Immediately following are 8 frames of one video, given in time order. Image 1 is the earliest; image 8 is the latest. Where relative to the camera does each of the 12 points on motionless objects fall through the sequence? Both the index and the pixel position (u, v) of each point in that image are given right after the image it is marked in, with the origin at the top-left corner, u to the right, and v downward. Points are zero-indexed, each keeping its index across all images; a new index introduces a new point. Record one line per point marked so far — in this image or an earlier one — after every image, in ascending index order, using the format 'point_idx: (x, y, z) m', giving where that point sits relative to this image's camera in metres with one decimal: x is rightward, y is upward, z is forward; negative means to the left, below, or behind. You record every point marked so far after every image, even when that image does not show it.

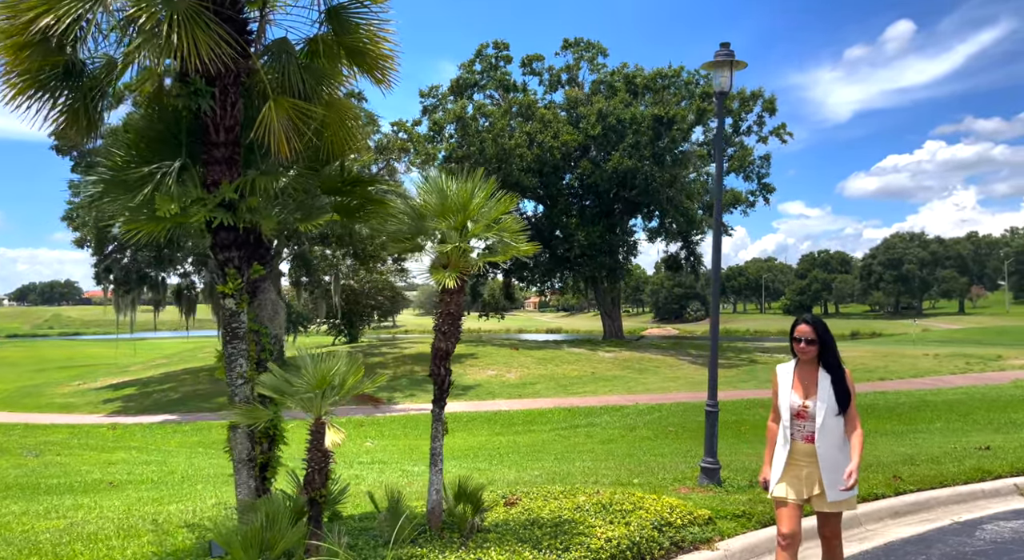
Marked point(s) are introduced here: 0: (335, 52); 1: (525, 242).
0: (-1.1, +1.5, +4.9) m
1: (+0.1, +0.2, +4.8) m
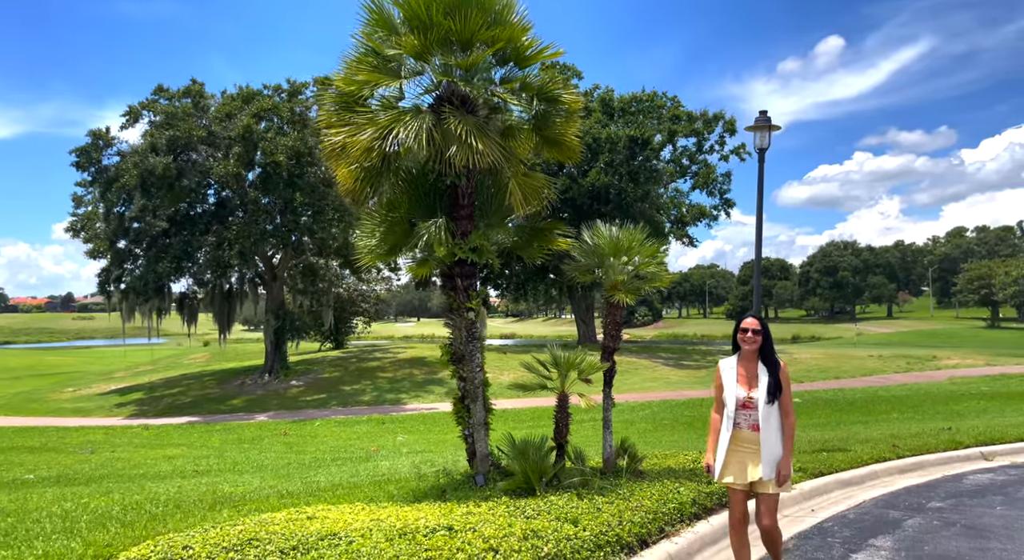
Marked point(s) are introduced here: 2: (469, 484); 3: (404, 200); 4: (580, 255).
0: (+0.3, +1.3, +6.8) m
1: (+1.5, 0.0, +6.9) m
2: (-0.4, -1.8, +6.5) m
3: (-1.0, +0.7, +6.6) m
4: (+0.7, +0.2, +7.0) m
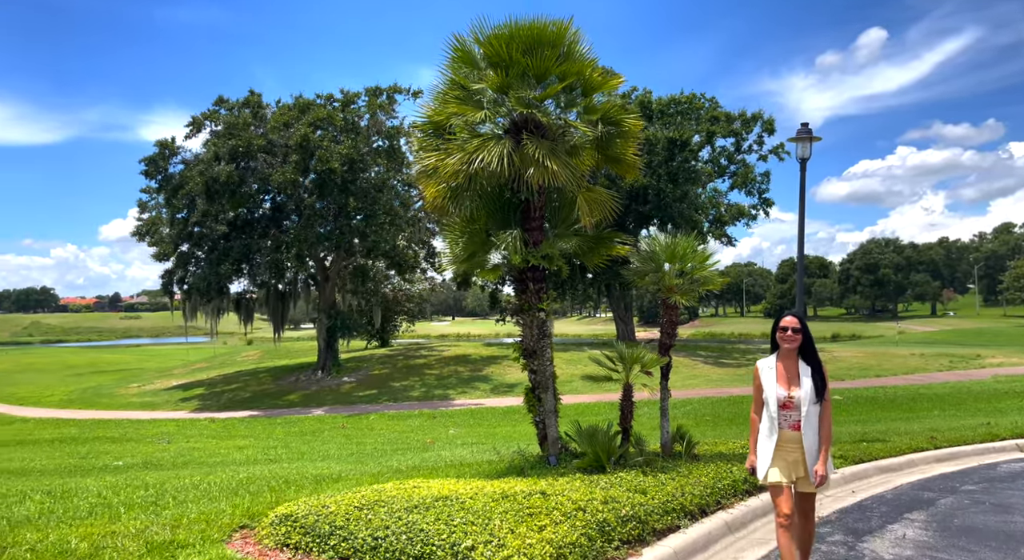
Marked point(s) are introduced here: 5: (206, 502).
0: (+1.0, +1.3, +7.6) m
1: (+2.2, 0.0, +7.6) m
2: (+0.3, -1.9, +7.3) m
3: (-0.3, +0.7, +7.4) m
4: (+1.4, +0.2, +7.8) m
5: (-2.7, -2.0, +6.4) m
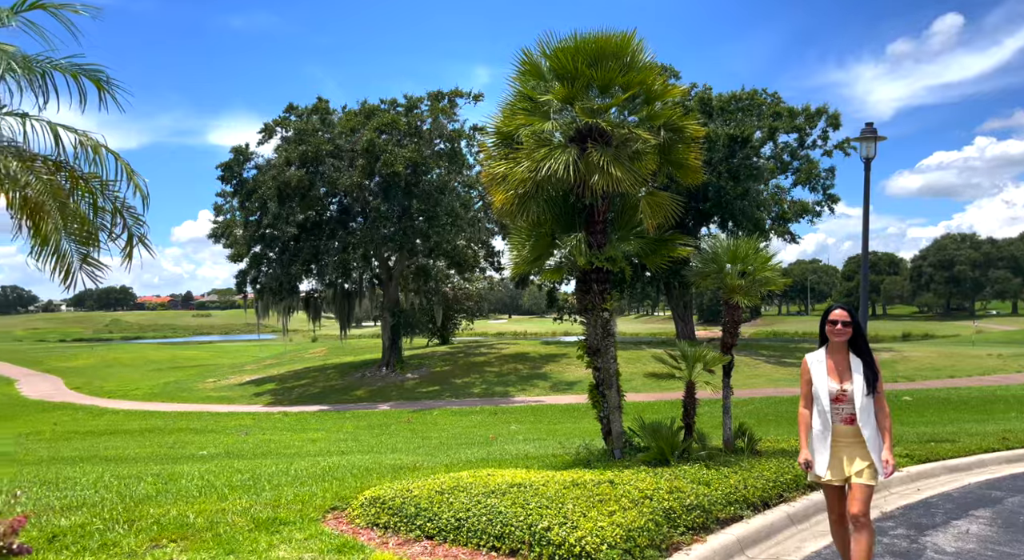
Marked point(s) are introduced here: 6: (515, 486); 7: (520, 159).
0: (+1.7, +1.3, +7.9) m
1: (+2.9, 0.0, +7.8) m
2: (+1.0, -1.9, +7.7) m
3: (+0.4, +0.7, +7.8) m
4: (+2.1, +0.2, +8.0) m
5: (-2.1, -2.0, +7.0) m
6: (0.0, -1.6, +5.5) m
7: (+0.1, +1.2, +7.2) m
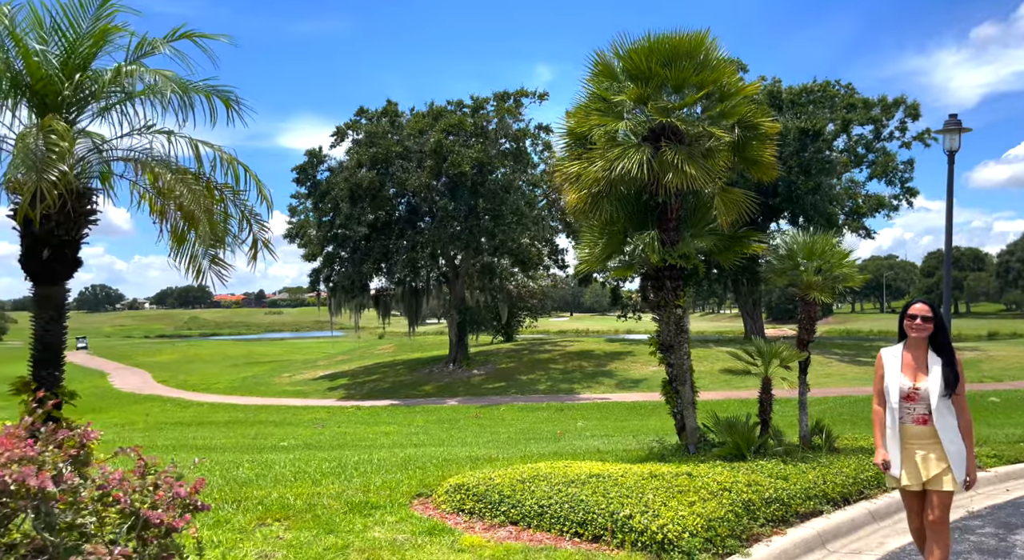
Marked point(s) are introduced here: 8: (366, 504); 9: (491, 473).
0: (+2.5, +1.3, +7.9) m
1: (+3.7, +0.1, +7.7) m
2: (+1.8, -1.8, +7.7) m
3: (+1.2, +0.7, +7.9) m
4: (+2.9, +0.2, +8.0) m
5: (-1.3, -2.0, +7.3) m
6: (+0.6, -1.5, +5.7) m
7: (+0.8, +1.2, +7.4) m
8: (-1.2, -1.8, +5.9) m
9: (-0.2, -1.7, +6.5) m
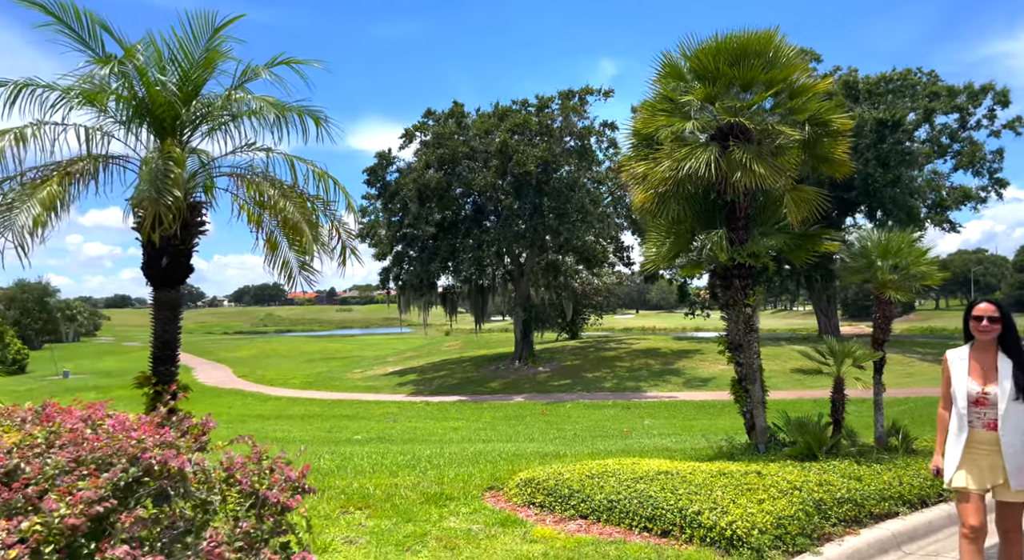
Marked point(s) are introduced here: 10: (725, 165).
0: (+3.2, +1.3, +7.8) m
1: (+4.4, +0.1, +7.5) m
2: (+2.5, -1.8, +7.7) m
3: (+1.9, +0.7, +8.0) m
4: (+3.6, +0.3, +7.9) m
5: (-0.6, -2.0, +7.6) m
6: (+1.2, -1.5, +5.8) m
7: (+1.5, +1.2, +7.5) m
8: (-0.6, -1.8, +6.1) m
9: (+0.4, -1.7, +6.6) m
10: (+2.1, +1.1, +7.2) m
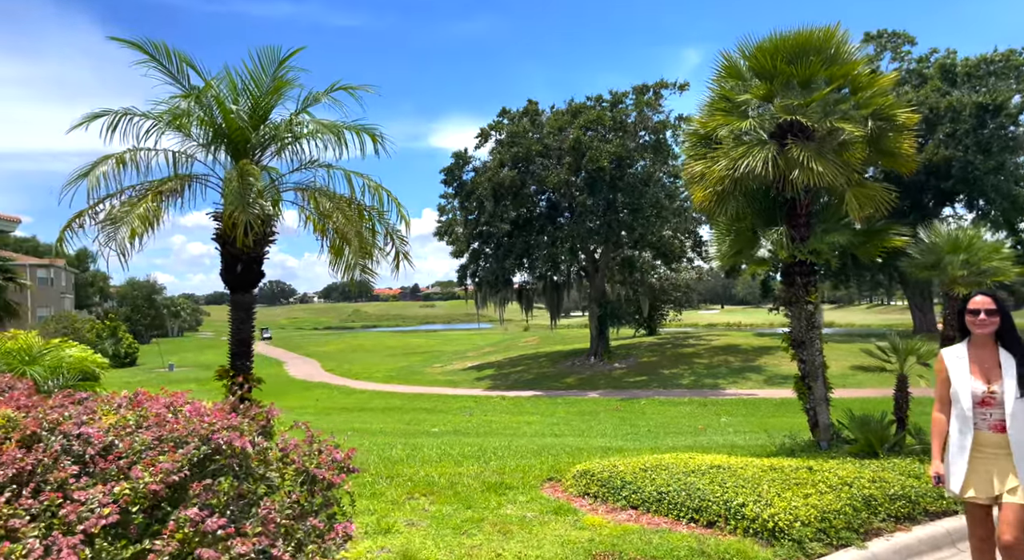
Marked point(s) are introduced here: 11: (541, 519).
0: (+3.9, +1.4, +7.7) m
1: (+5.0, +0.1, +7.3) m
2: (+3.2, -1.8, +7.7) m
3: (+2.6, +0.7, +8.0) m
4: (+4.3, +0.3, +7.7) m
5: (+0.1, -1.9, +7.9) m
6: (+1.6, -1.5, +5.9) m
7: (+2.1, +1.3, +7.5) m
8: (-0.1, -1.8, +6.5) m
9: (+1.0, -1.7, +6.8) m
10: (+2.7, +1.2, +7.2) m
11: (+0.2, -1.8, +5.4) m
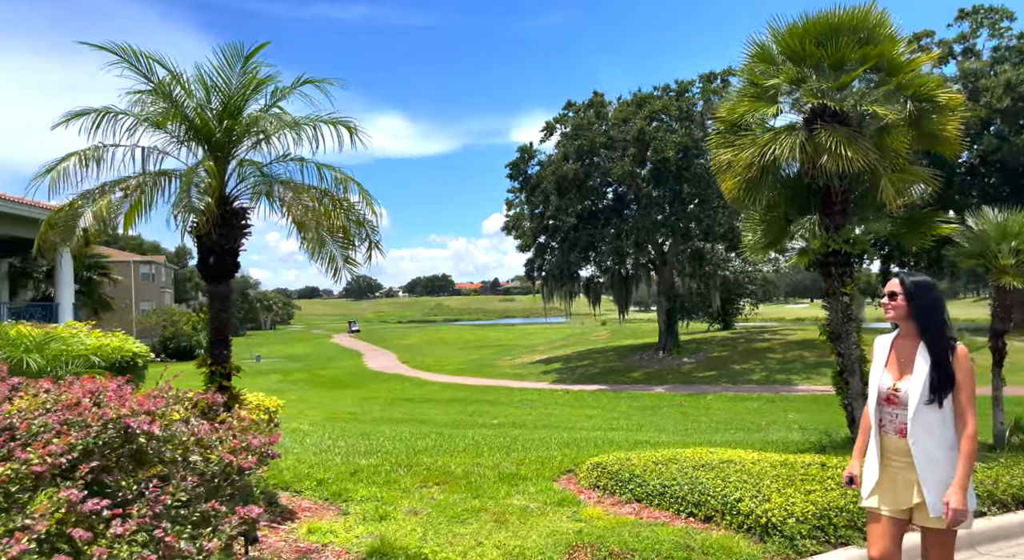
0: (+4.1, +1.5, +7.3) m
1: (+5.2, +0.2, +6.8) m
2: (+3.4, -1.7, +7.4) m
3: (+2.9, +0.8, +7.7) m
4: (+4.5, +0.4, +7.2) m
5: (+0.3, -1.9, +7.9) m
6: (+1.7, -1.5, +5.8) m
7: (+2.4, +1.4, +7.3) m
8: (0.0, -1.7, +6.5) m
9: (+1.1, -1.6, +6.8) m
10: (+2.9, +1.3, +7.0) m
11: (+0.2, -1.7, +5.5) m
